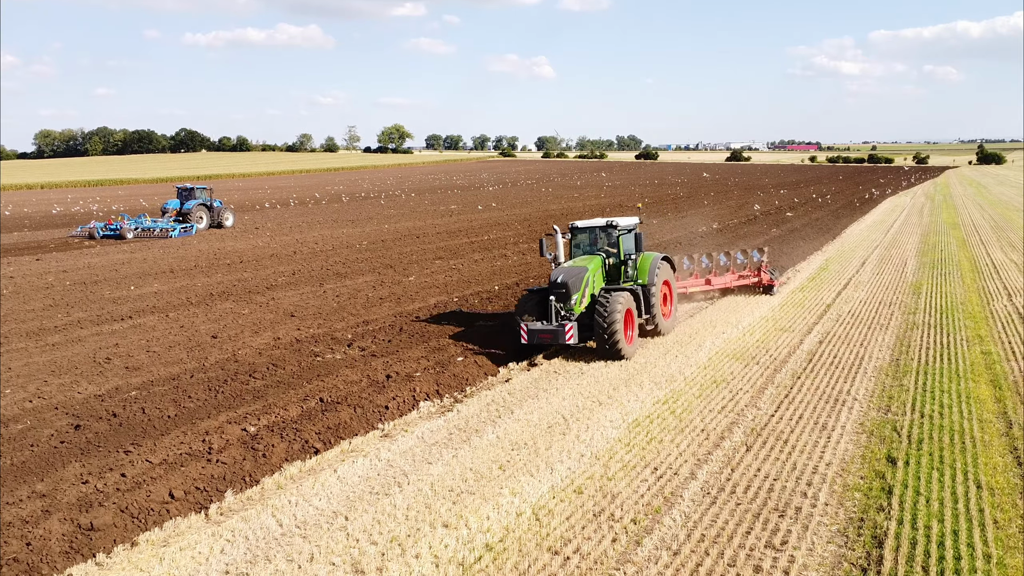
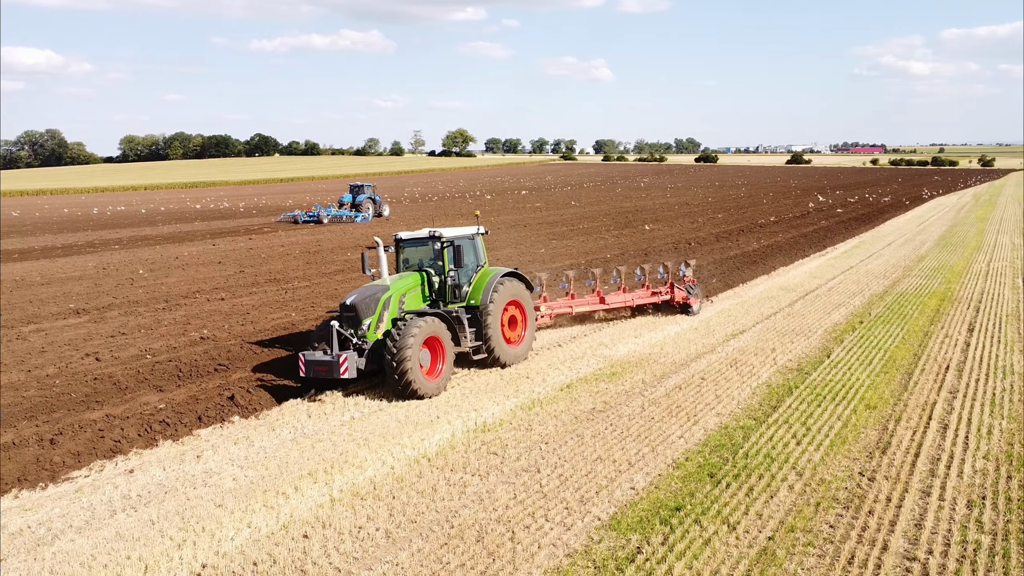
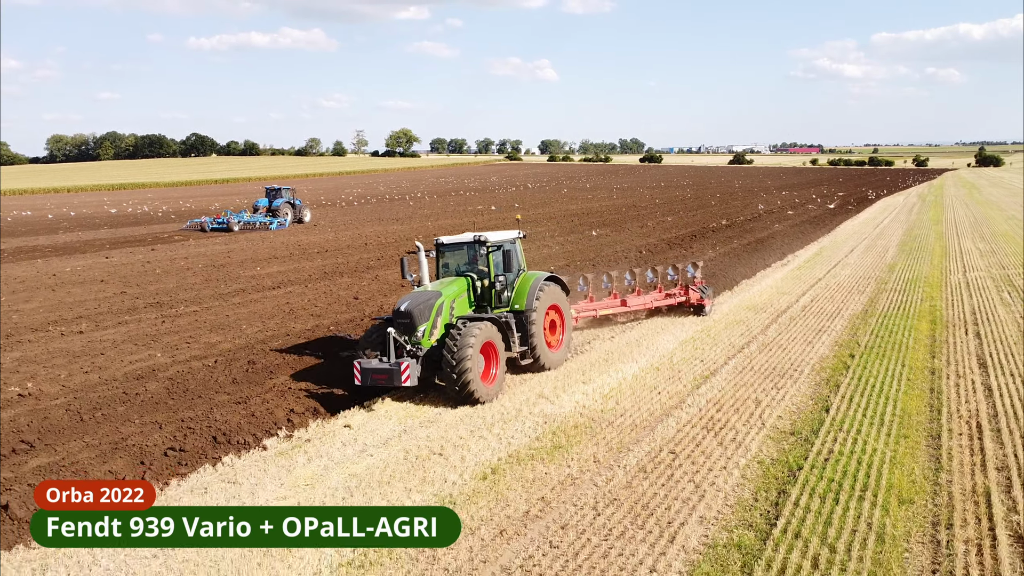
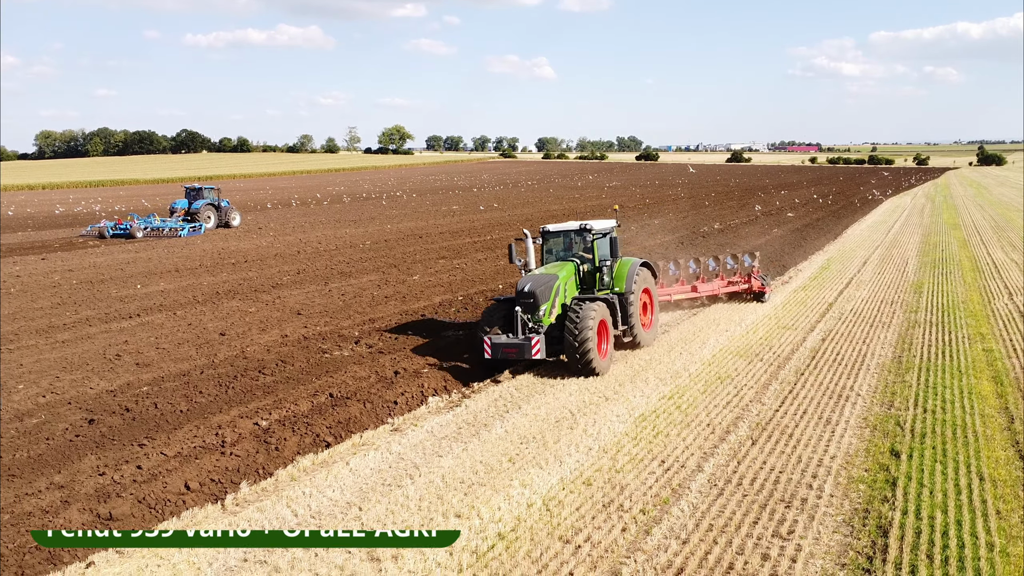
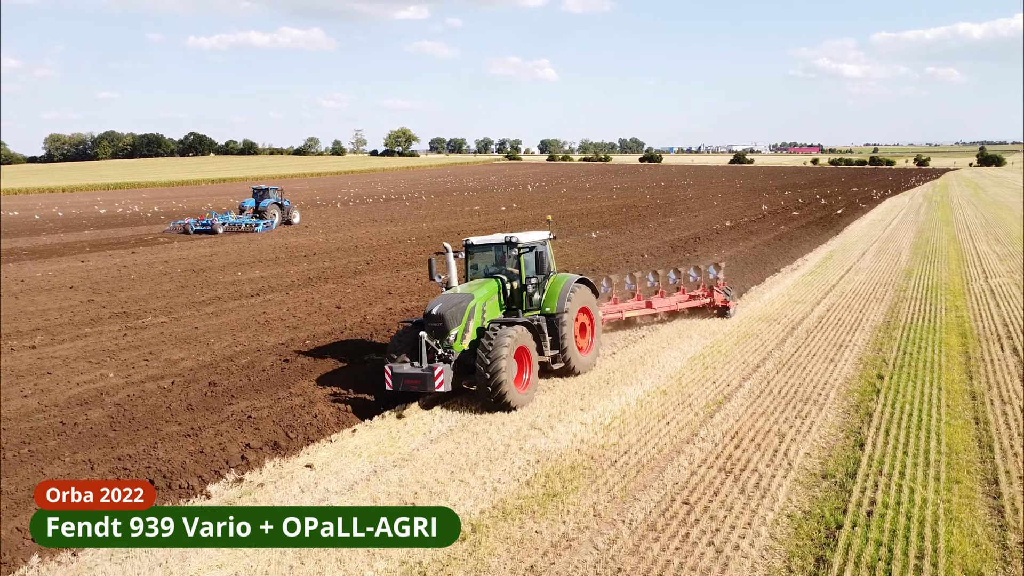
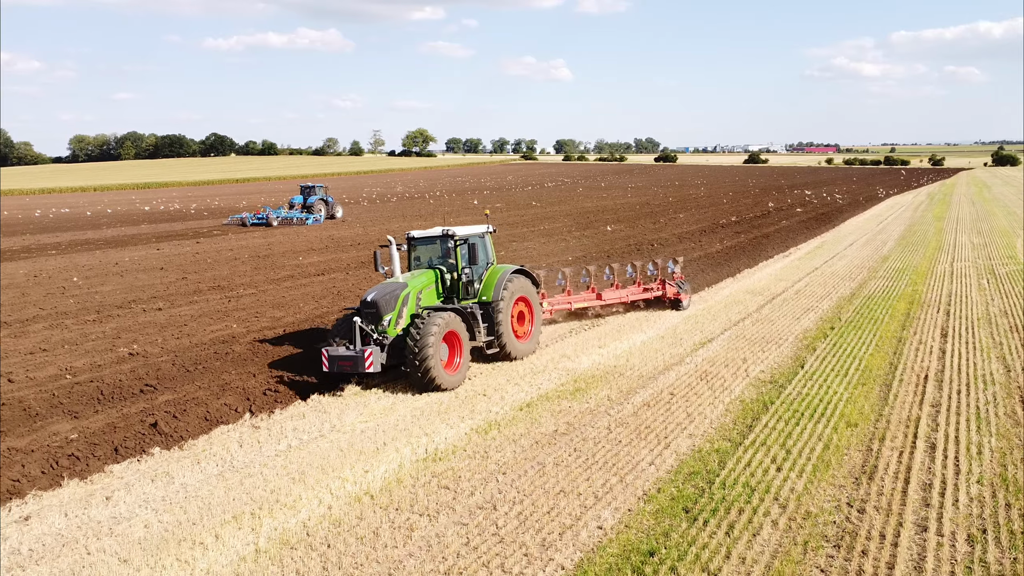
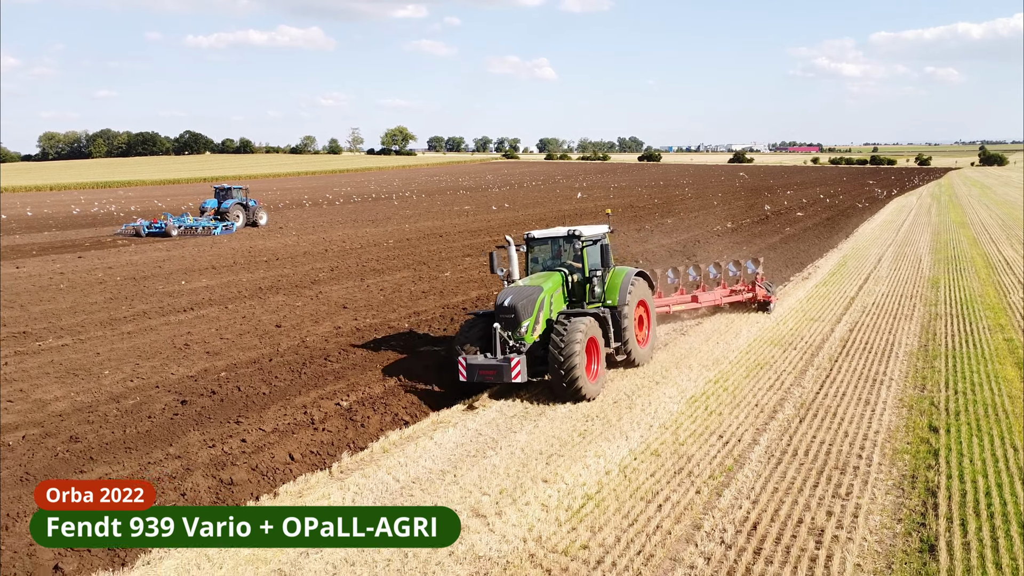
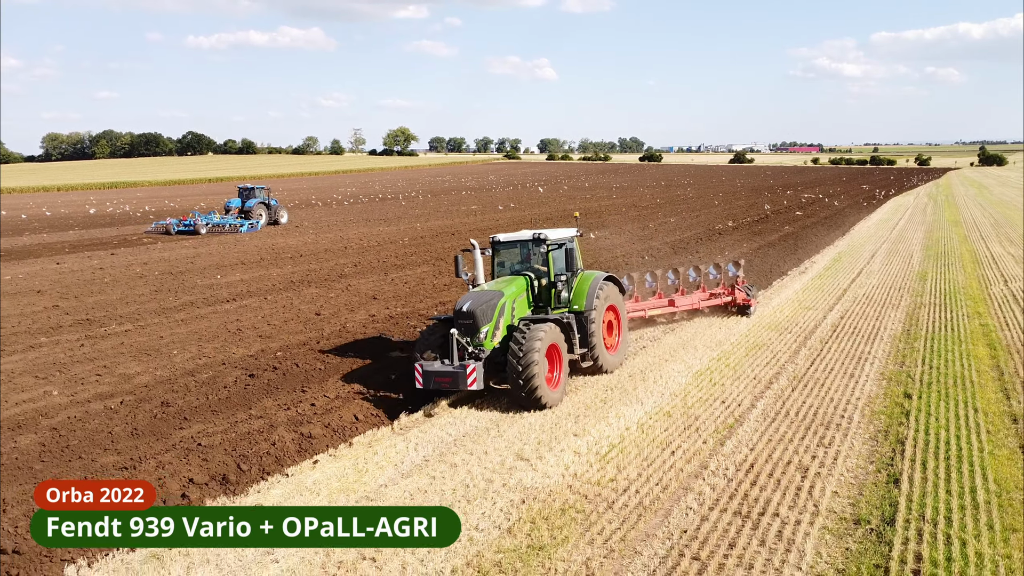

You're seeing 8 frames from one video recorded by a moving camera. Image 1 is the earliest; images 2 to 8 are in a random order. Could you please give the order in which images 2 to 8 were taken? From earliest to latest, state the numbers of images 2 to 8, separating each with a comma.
4, 7, 8, 5, 3, 6, 2
